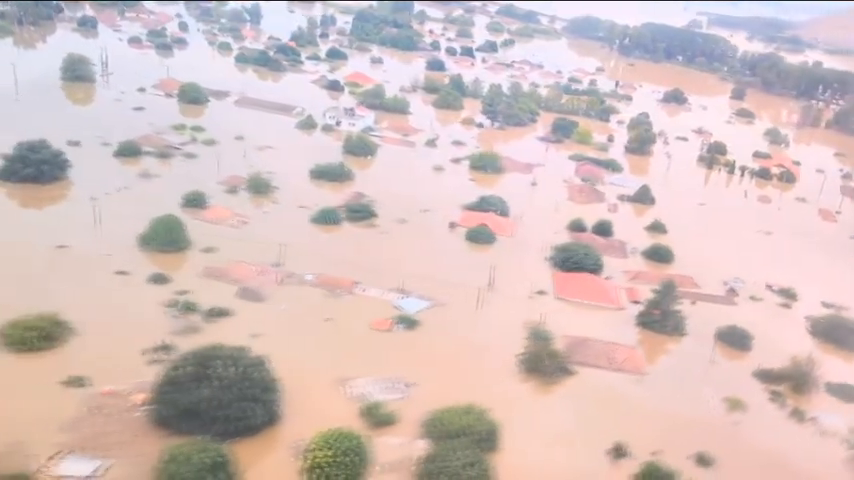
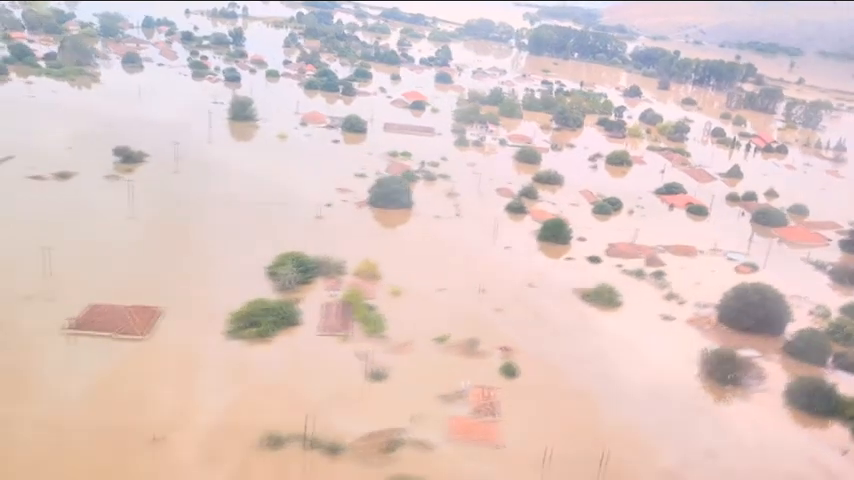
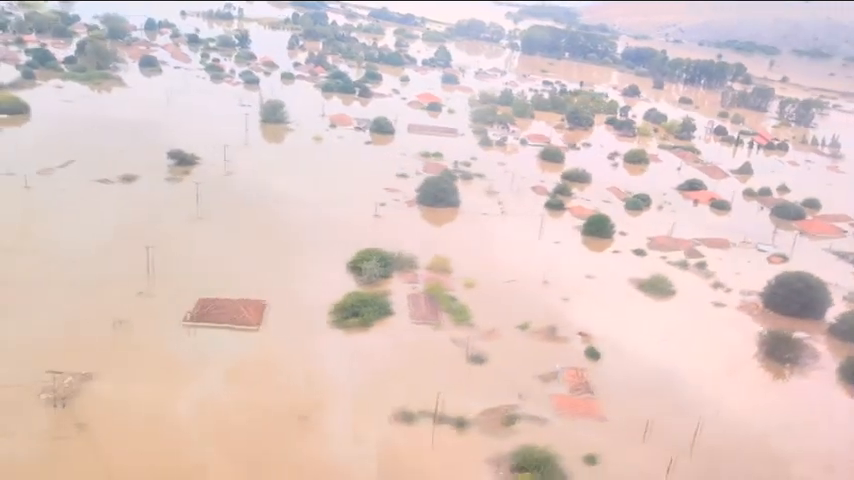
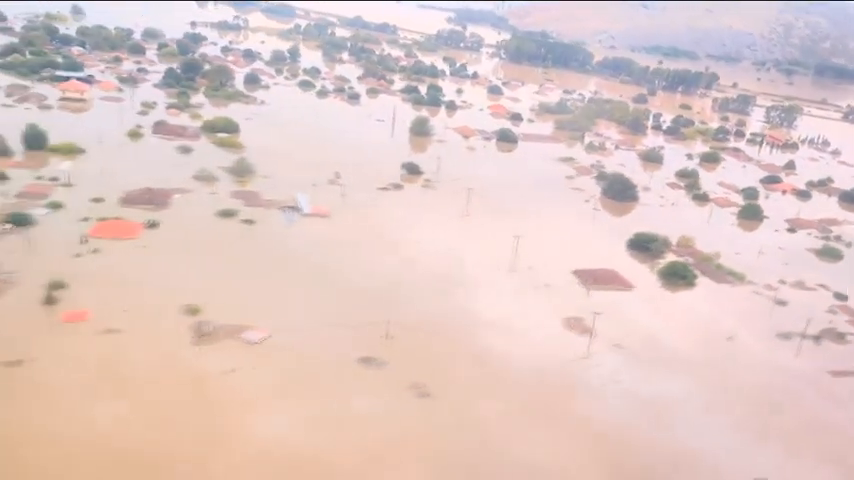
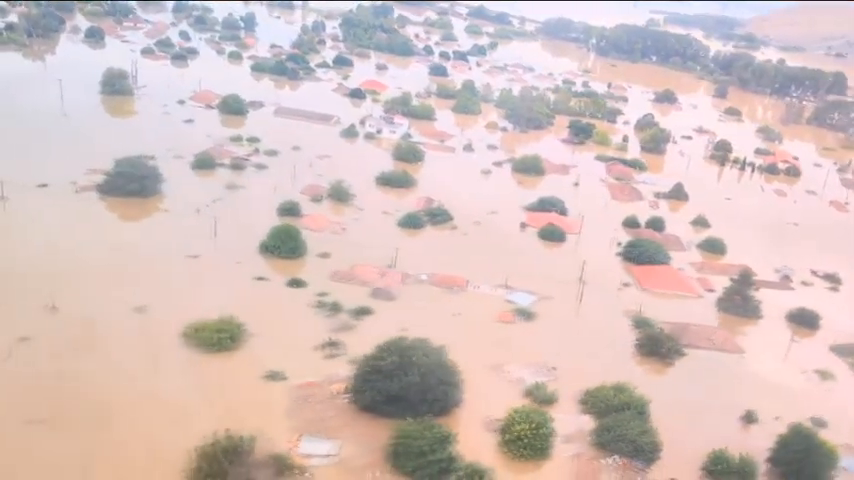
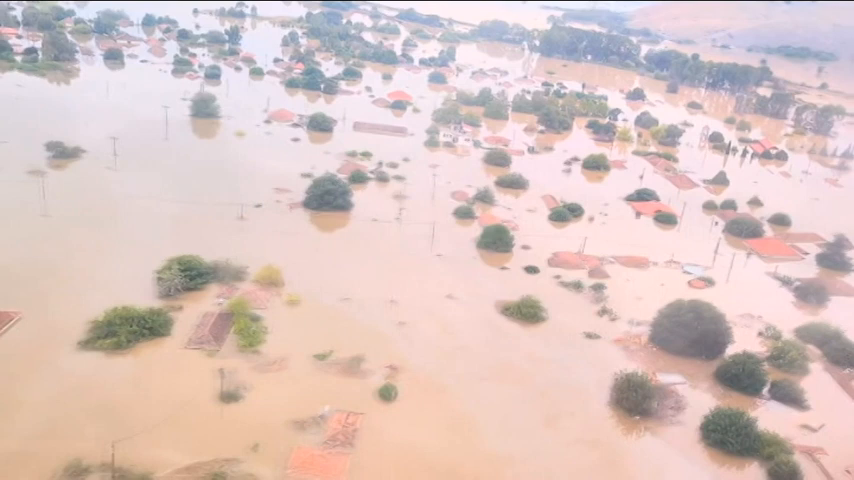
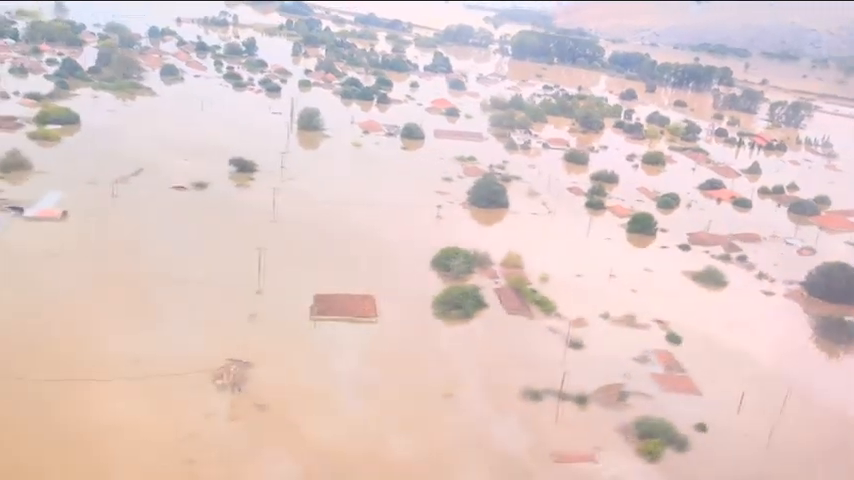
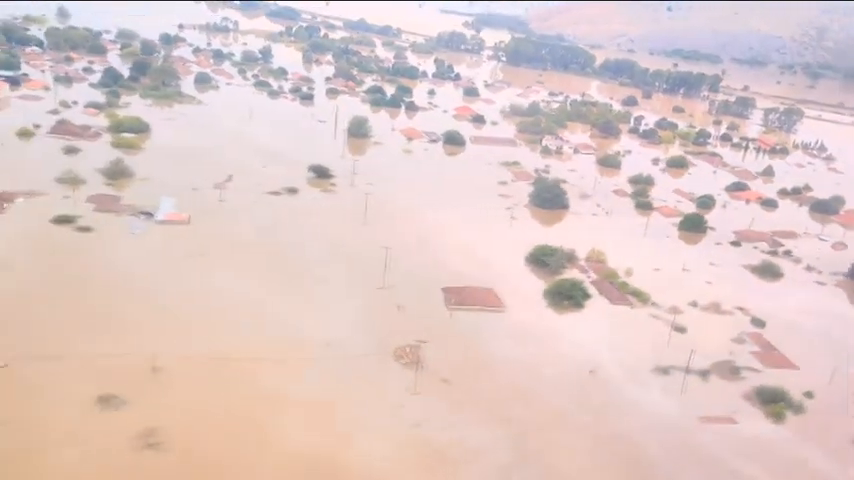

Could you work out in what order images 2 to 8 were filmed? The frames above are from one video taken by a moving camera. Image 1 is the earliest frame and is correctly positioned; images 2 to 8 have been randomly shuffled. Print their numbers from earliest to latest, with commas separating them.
5, 6, 2, 3, 7, 8, 4
